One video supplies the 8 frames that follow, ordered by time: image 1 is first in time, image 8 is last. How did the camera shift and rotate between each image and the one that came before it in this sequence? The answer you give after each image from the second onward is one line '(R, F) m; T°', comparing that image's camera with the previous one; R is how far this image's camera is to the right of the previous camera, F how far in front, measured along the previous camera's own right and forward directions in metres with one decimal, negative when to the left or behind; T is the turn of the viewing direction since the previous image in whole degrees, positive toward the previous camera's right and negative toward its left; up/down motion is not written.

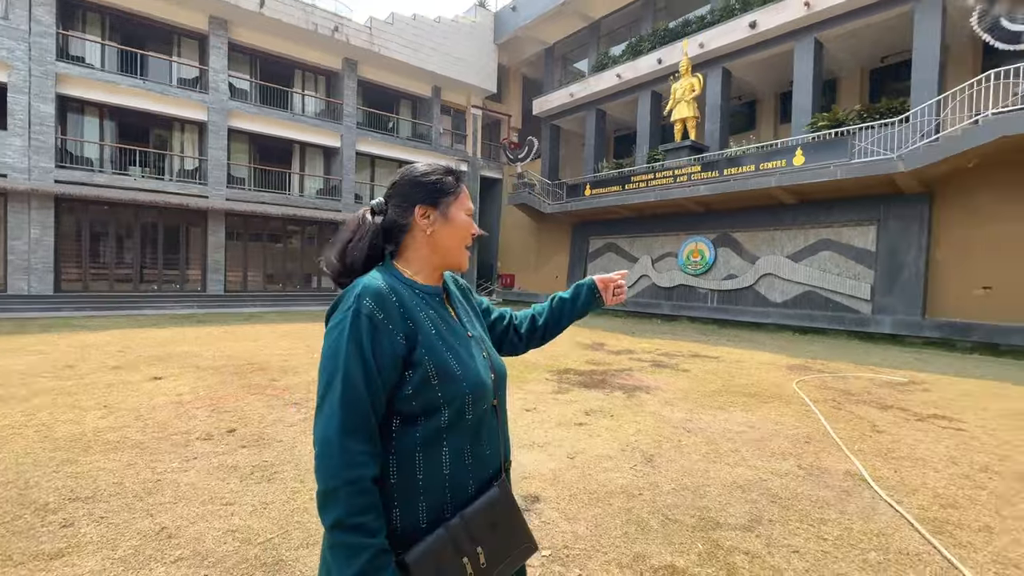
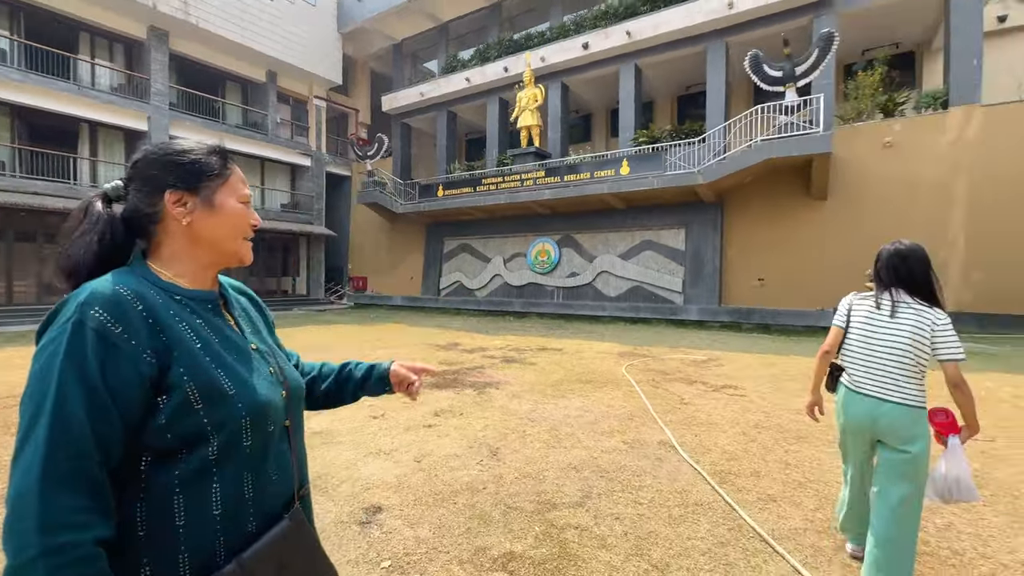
(+0.1, 0.0) m; +17°
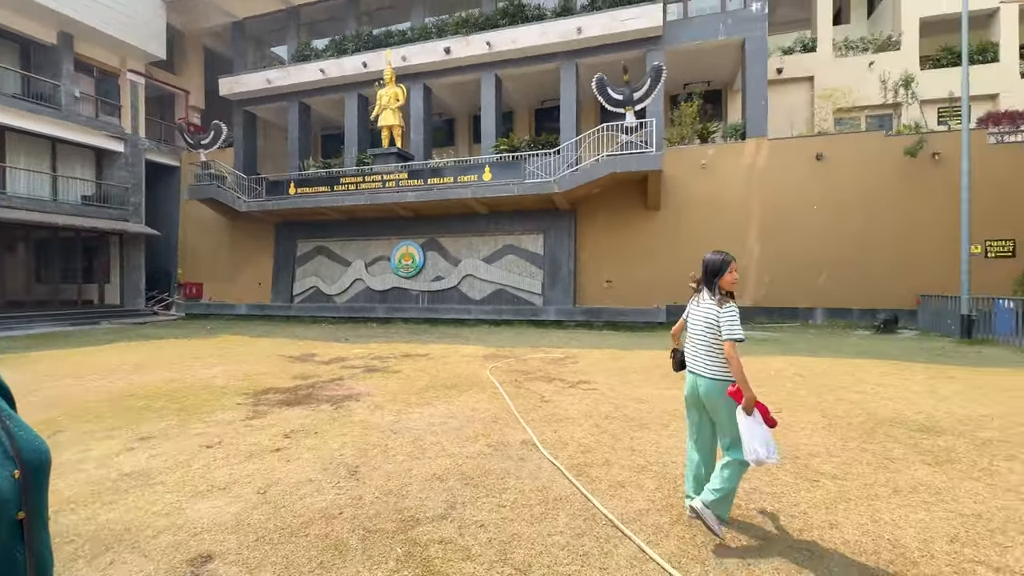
(0.0, +0.1) m; +16°
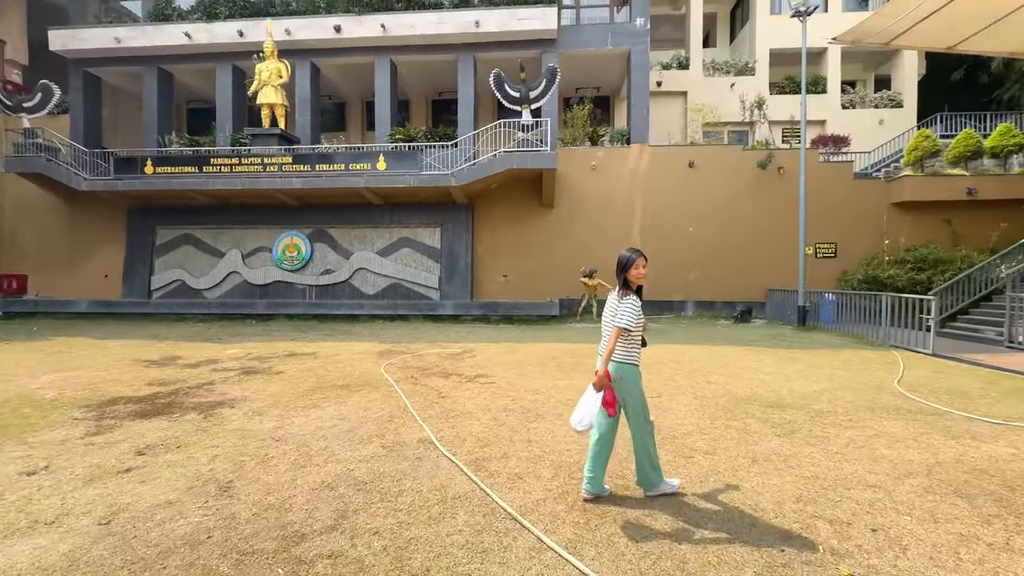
(0.0, +0.1) m; +12°
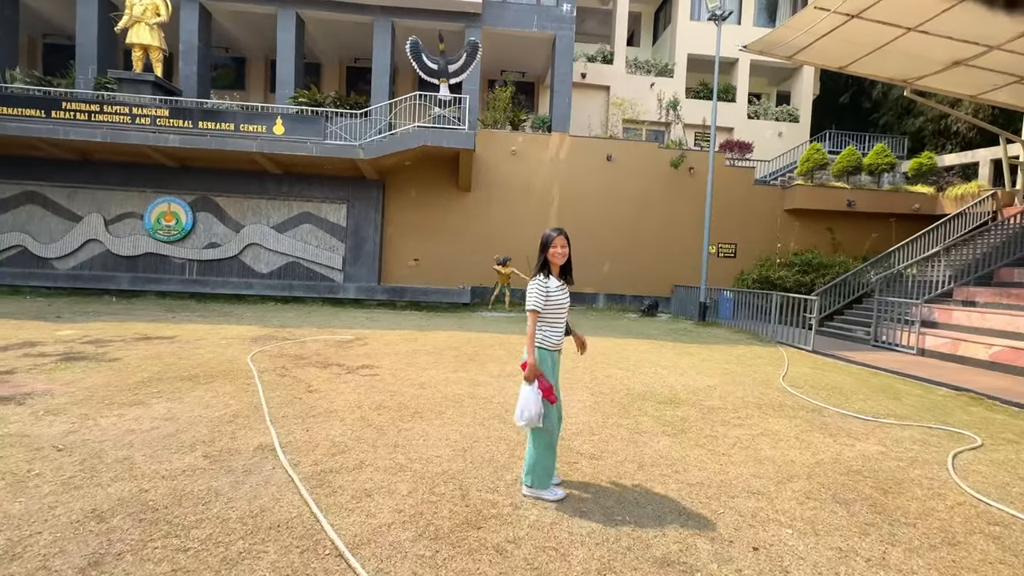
(+0.4, +0.5) m; +9°
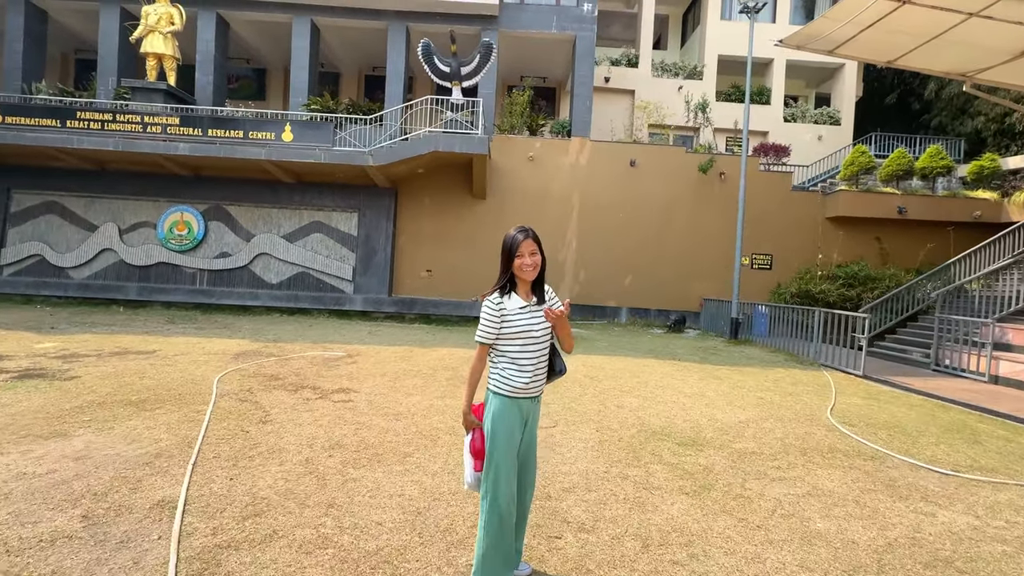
(+0.3, +0.8) m; -3°
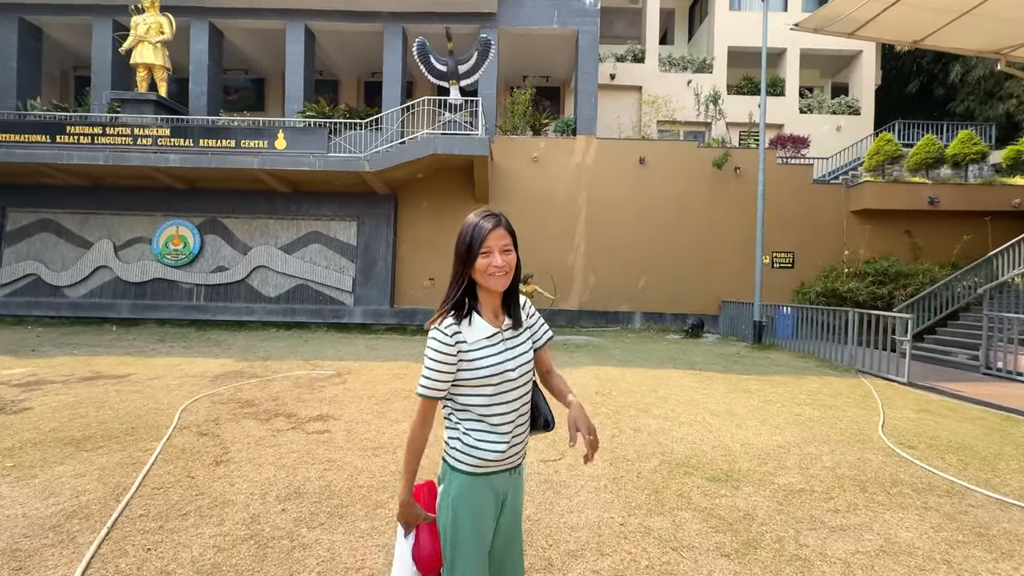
(+0.1, +0.6) m; -1°
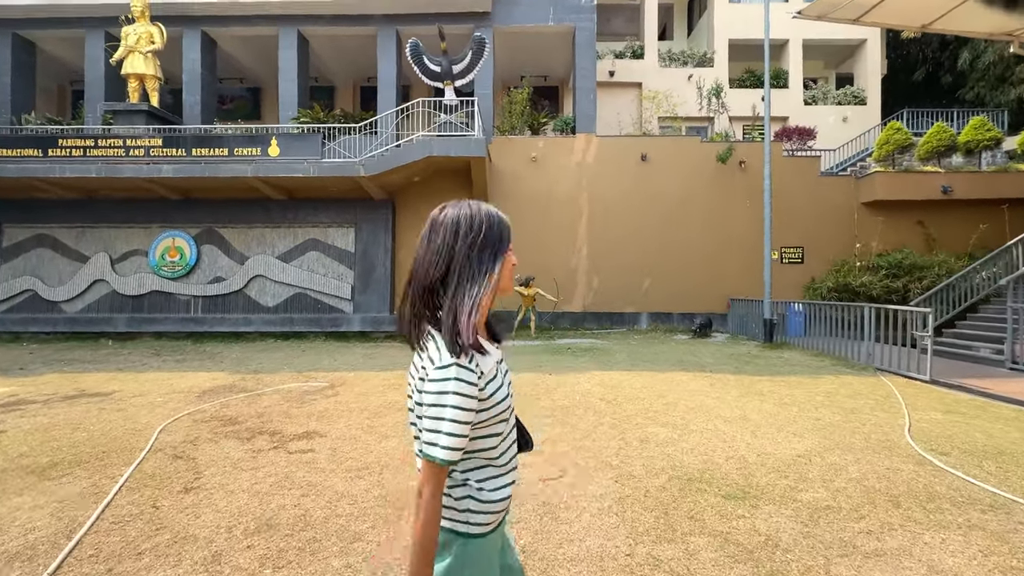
(+0.1, +0.3) m; -1°
